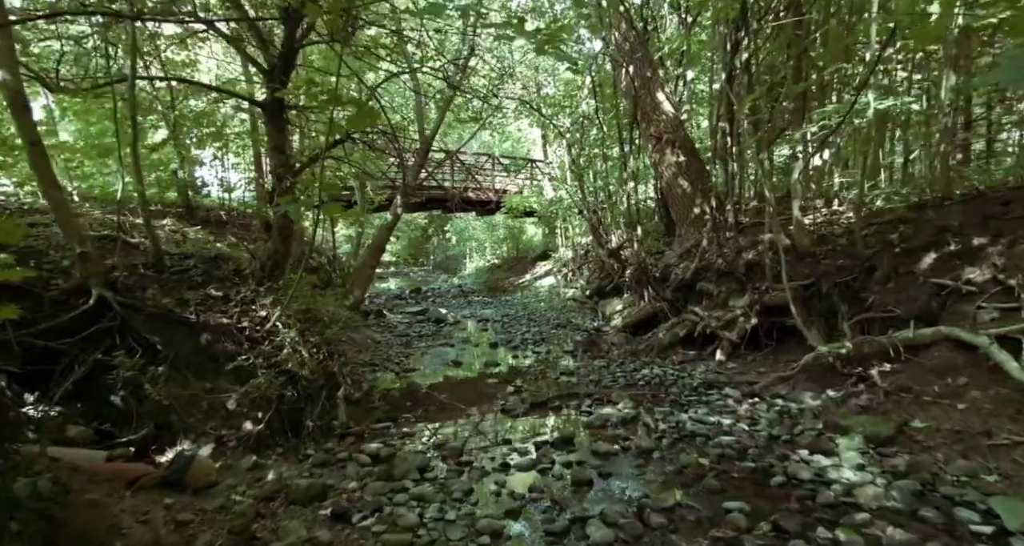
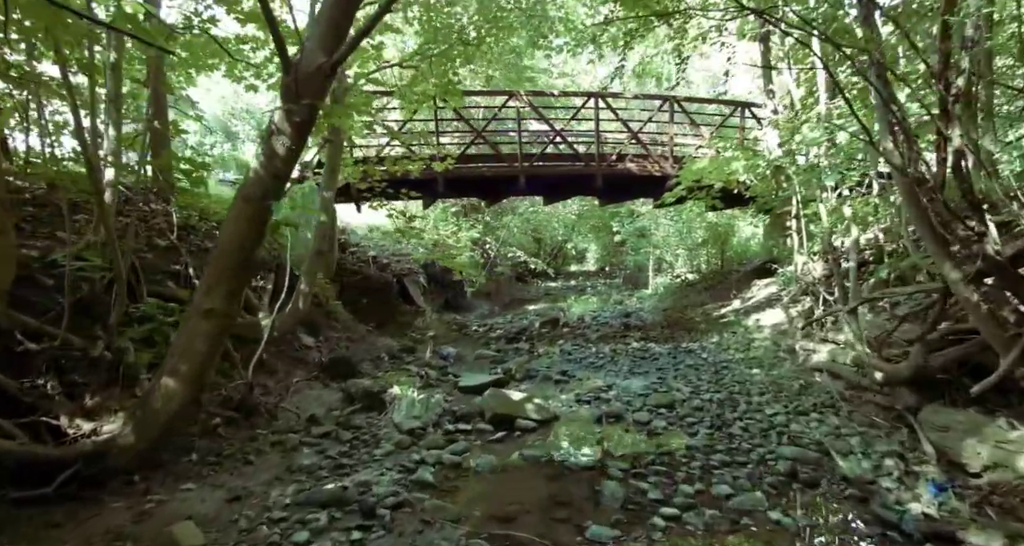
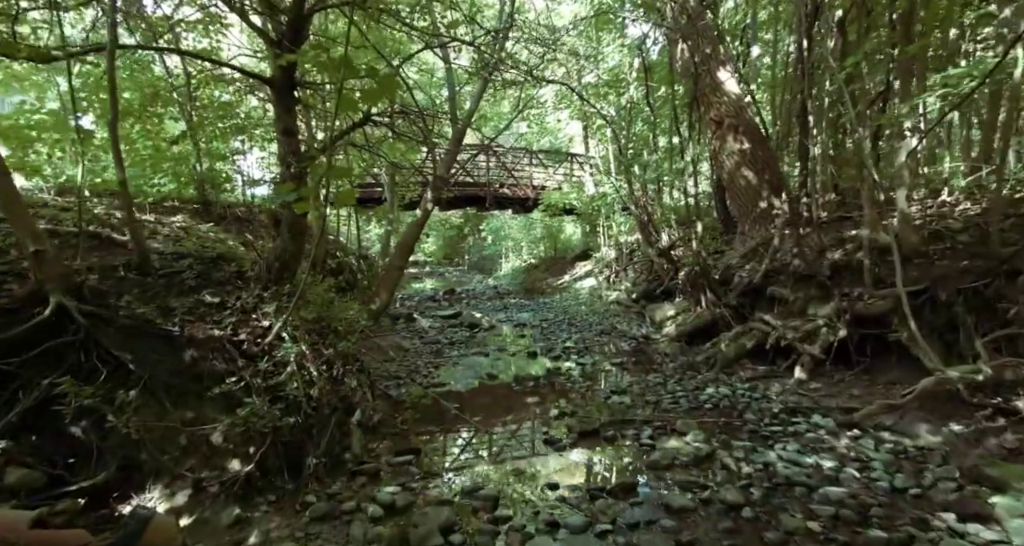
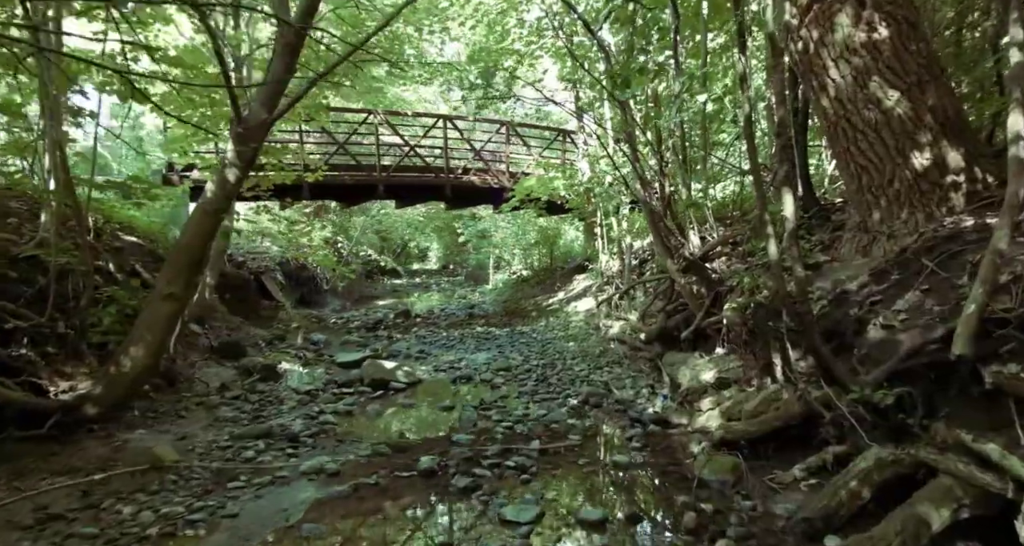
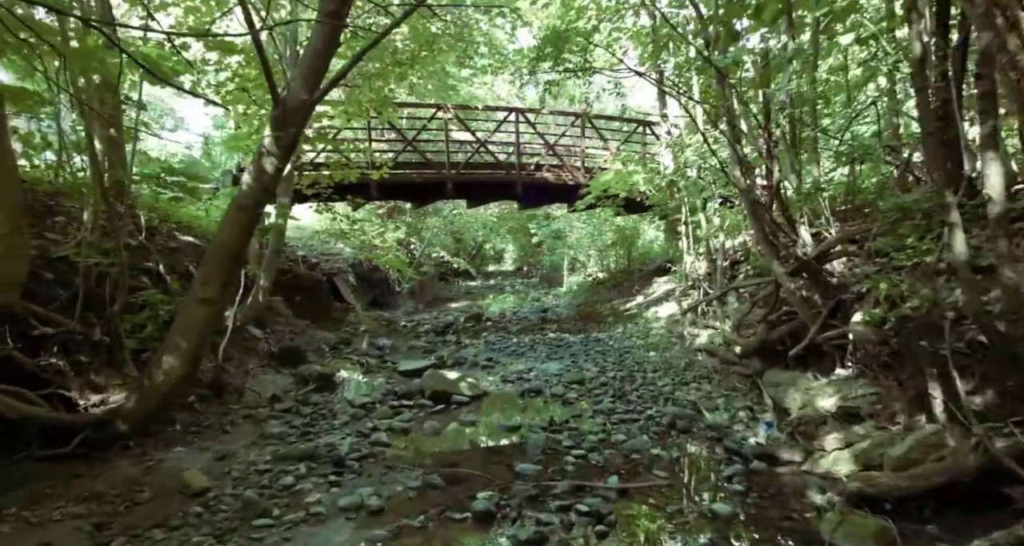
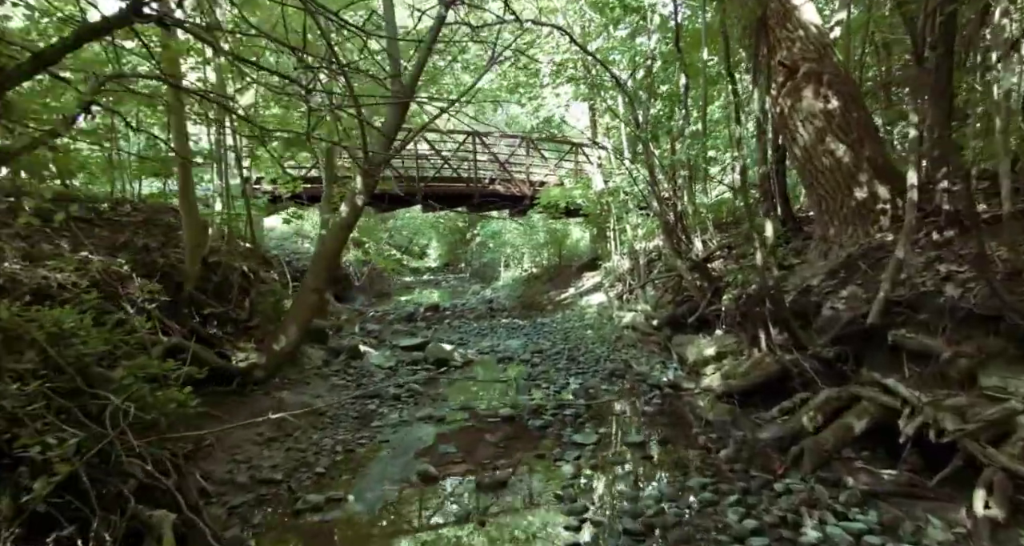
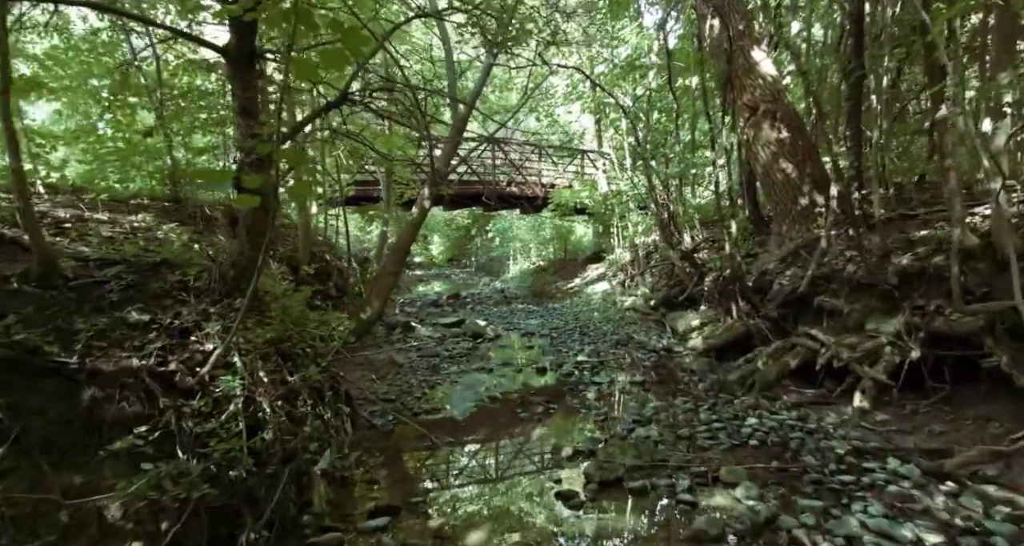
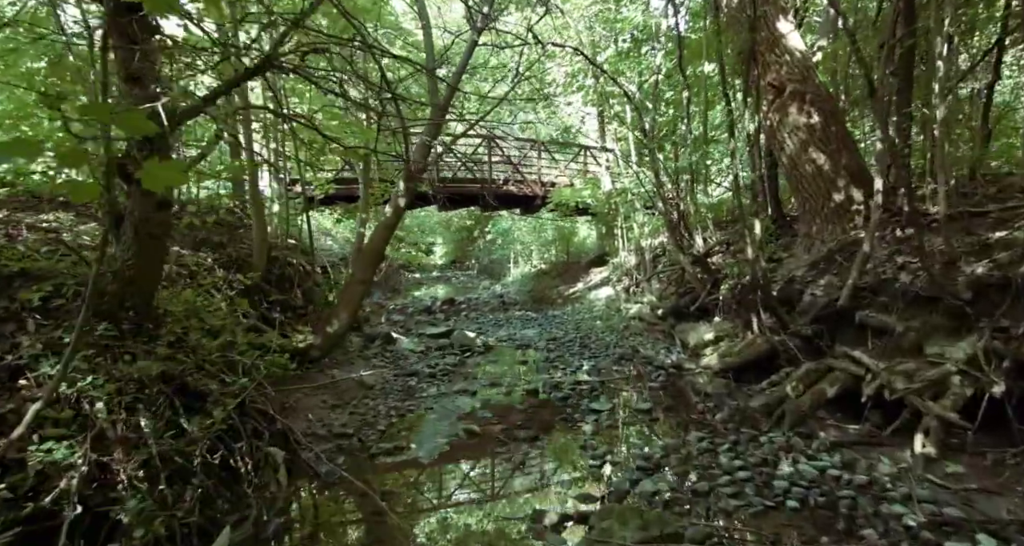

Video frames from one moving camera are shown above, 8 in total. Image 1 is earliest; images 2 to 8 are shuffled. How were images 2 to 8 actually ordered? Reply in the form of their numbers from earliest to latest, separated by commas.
3, 7, 8, 6, 4, 5, 2
